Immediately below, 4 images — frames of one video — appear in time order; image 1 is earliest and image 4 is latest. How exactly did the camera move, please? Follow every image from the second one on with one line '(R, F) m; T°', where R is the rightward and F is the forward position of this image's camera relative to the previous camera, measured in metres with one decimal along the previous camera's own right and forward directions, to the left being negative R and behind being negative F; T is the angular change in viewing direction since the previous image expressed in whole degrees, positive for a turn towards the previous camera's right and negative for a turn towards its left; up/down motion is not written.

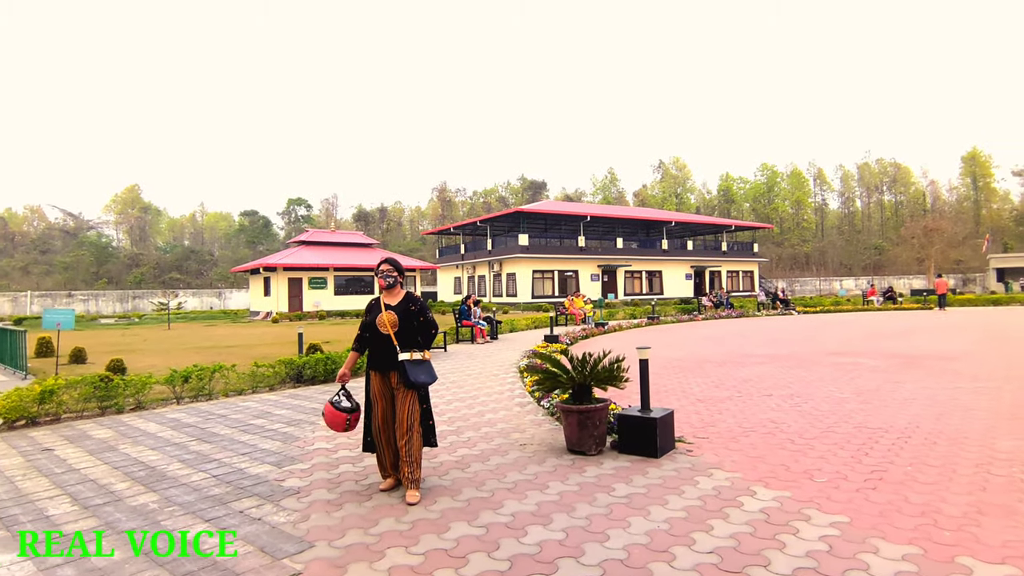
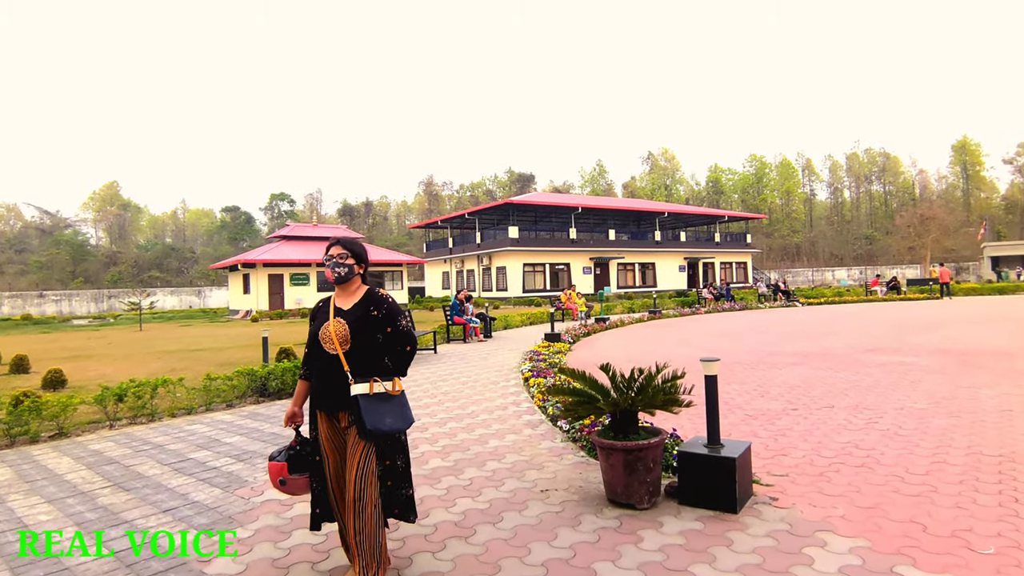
(-0.2, +1.3) m; +1°
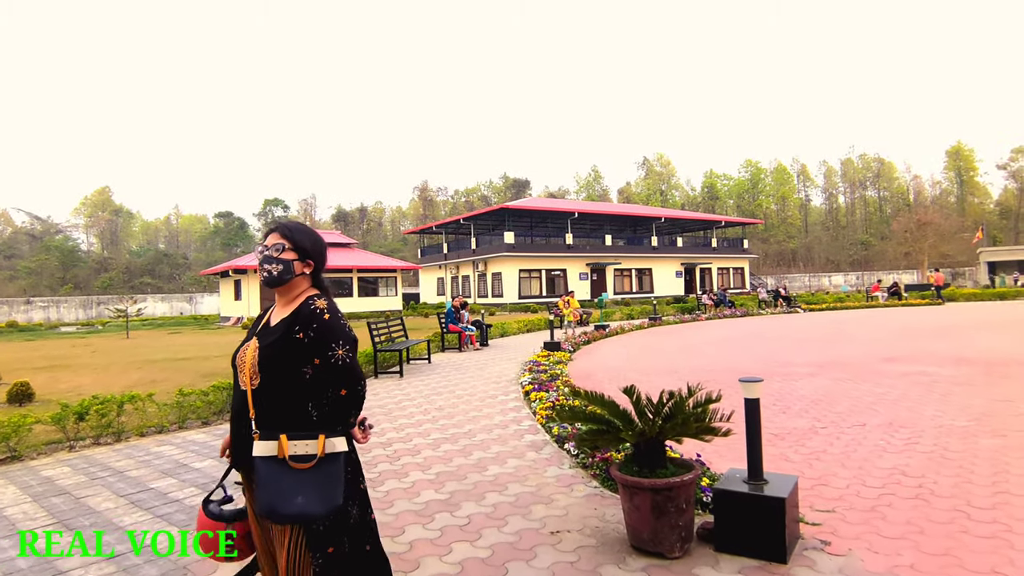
(0.0, +0.5) m; 0°
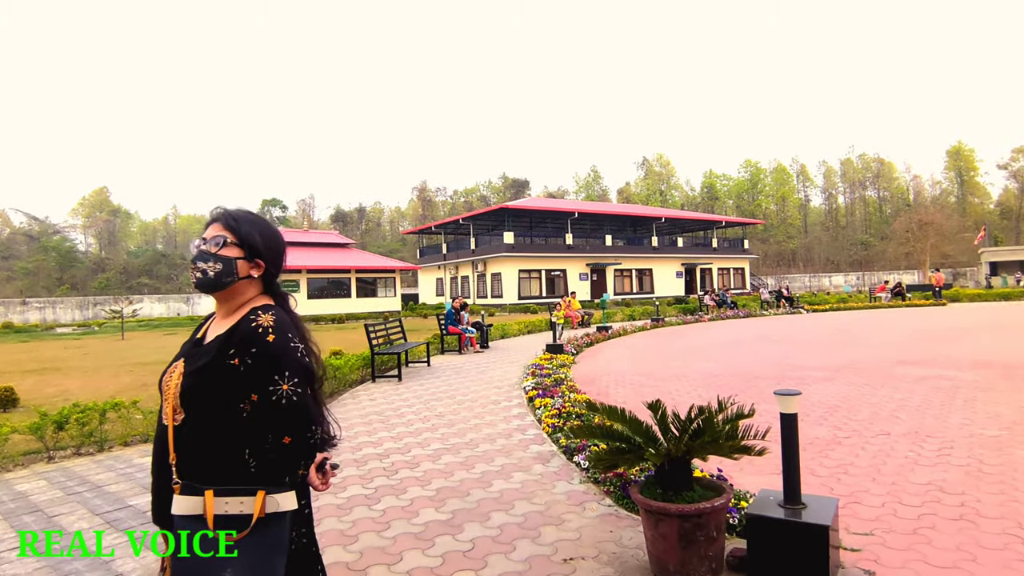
(0.0, +0.3) m; 0°
